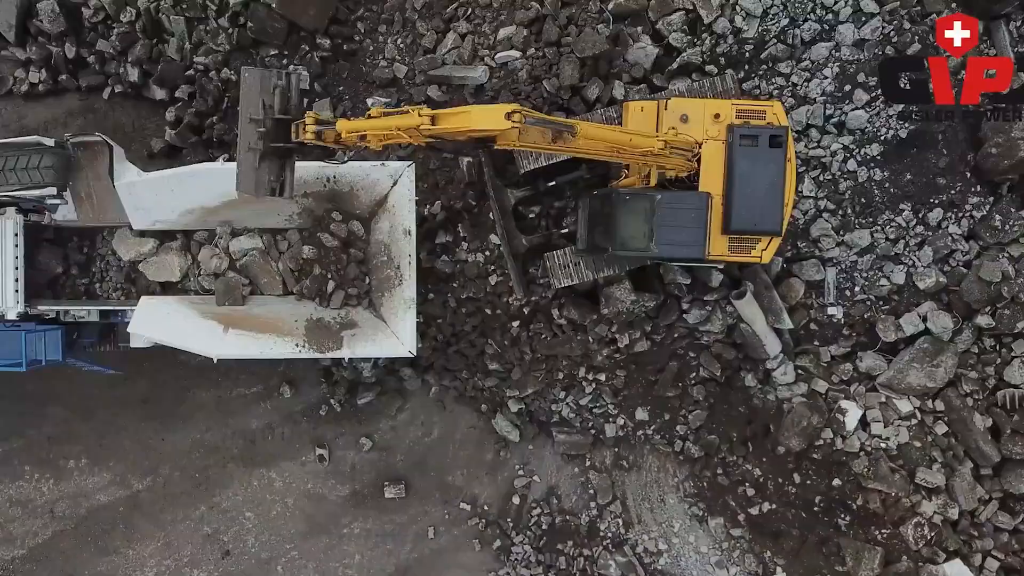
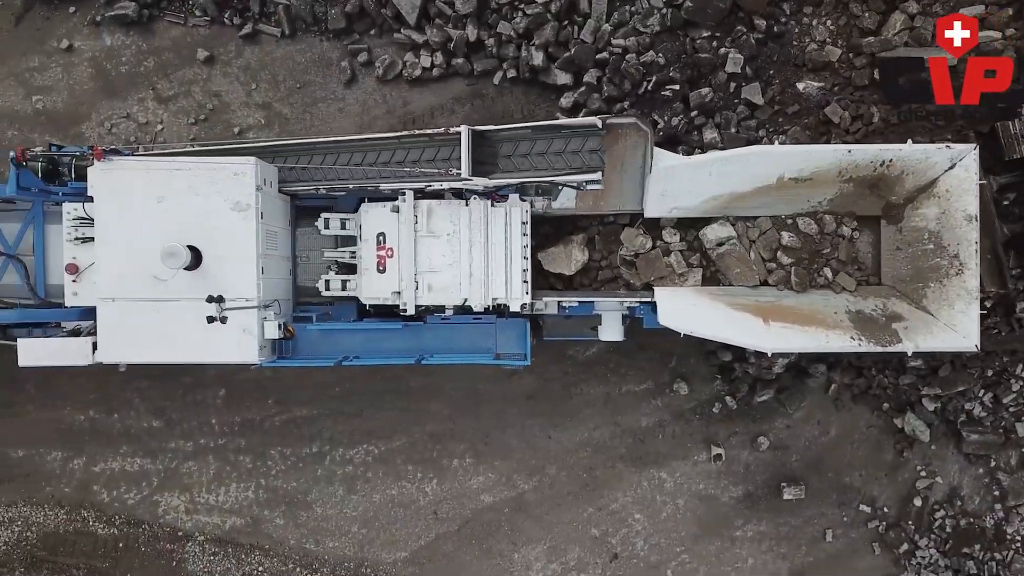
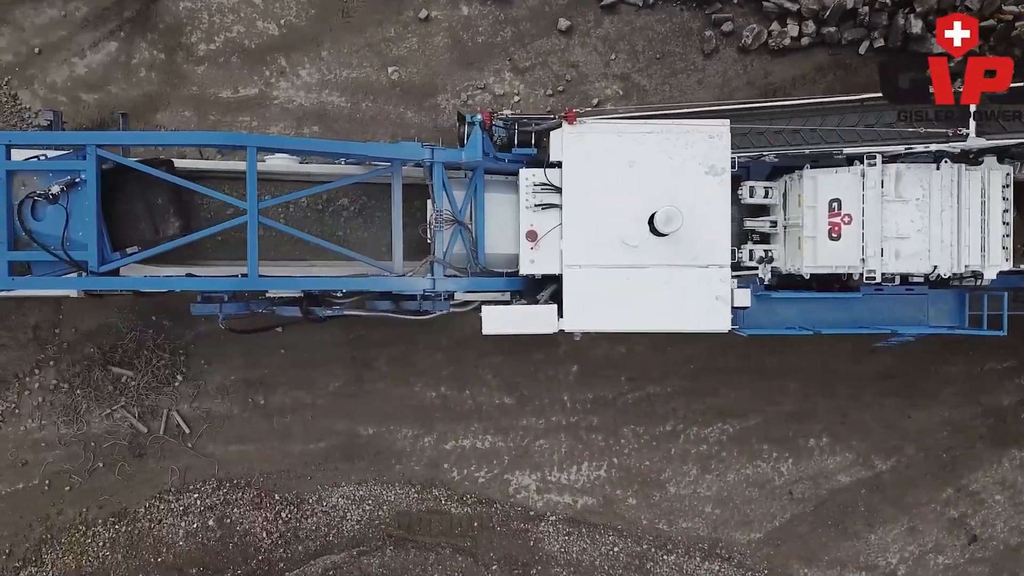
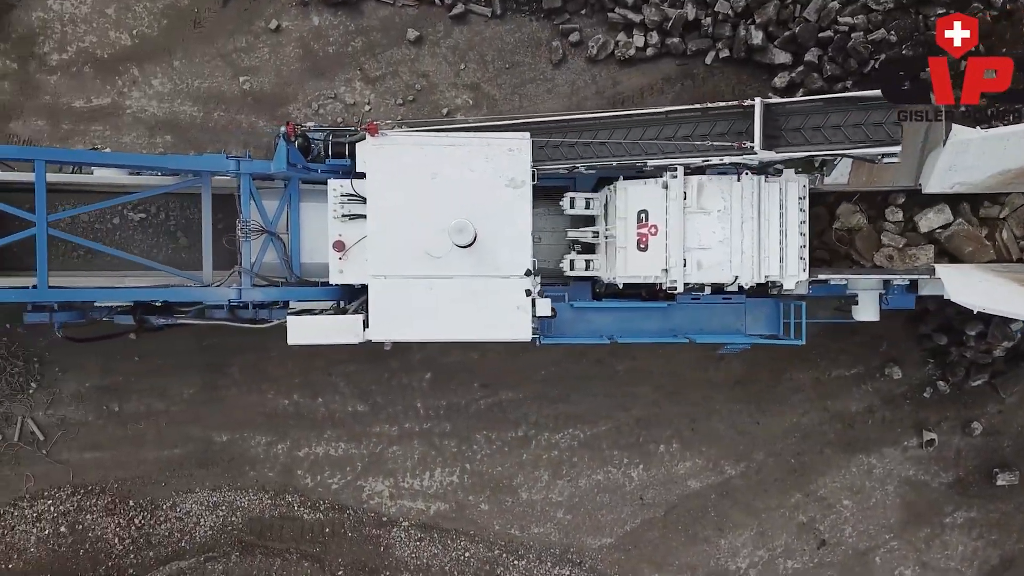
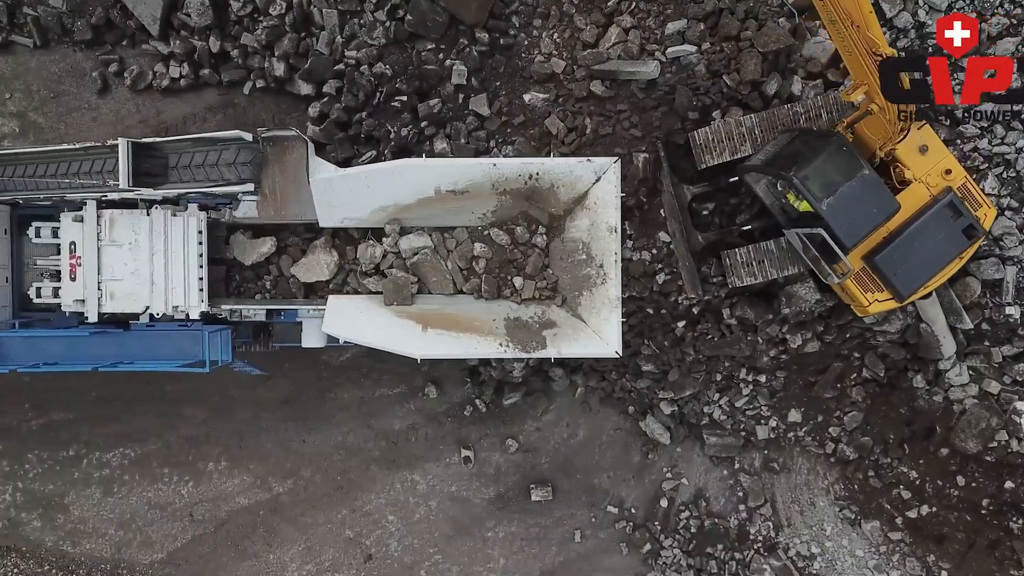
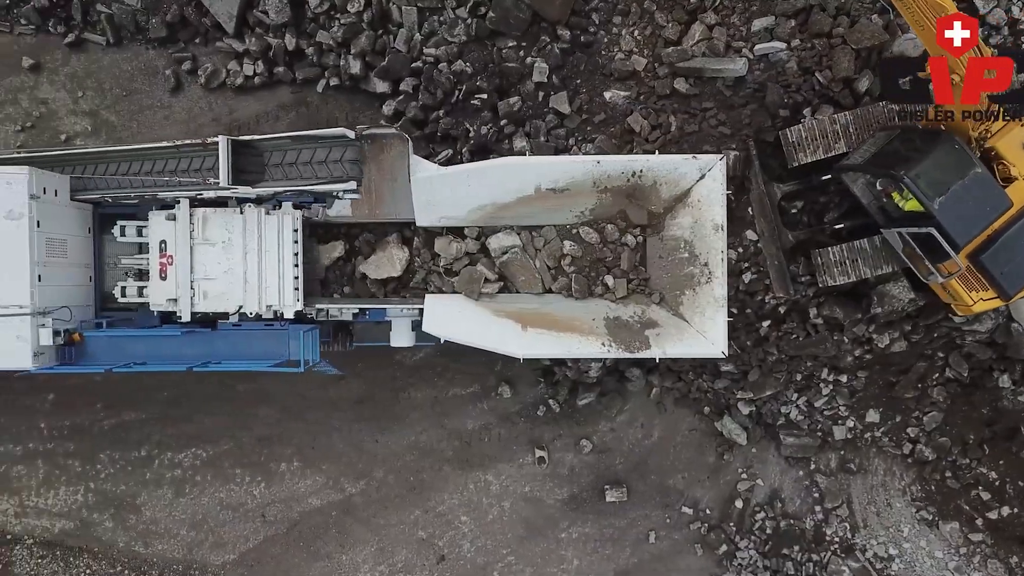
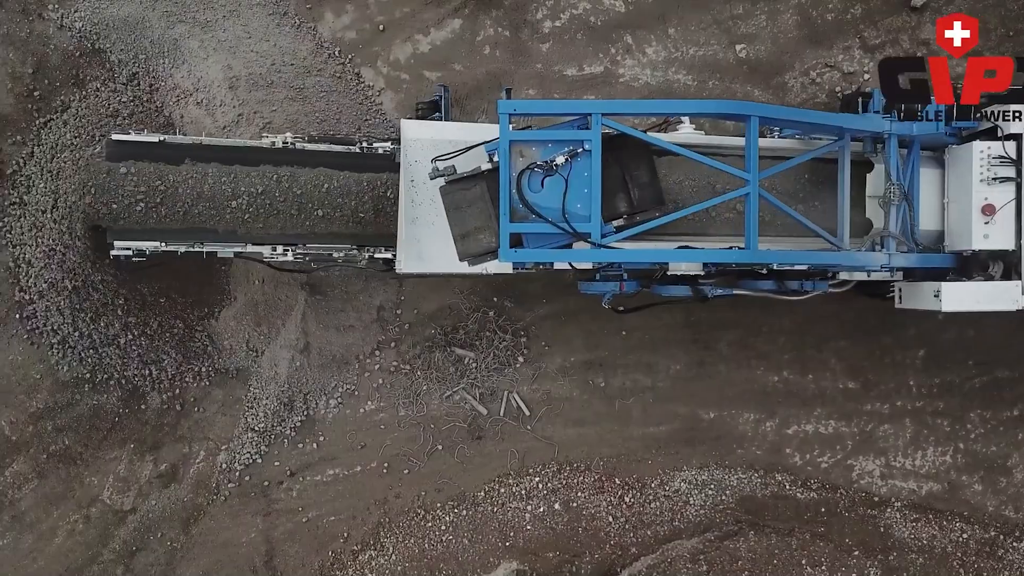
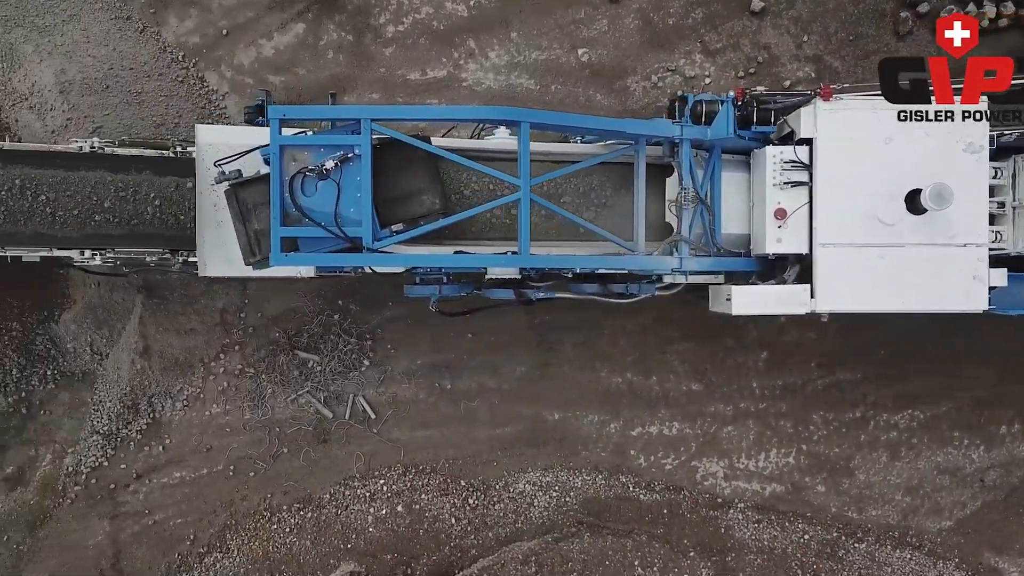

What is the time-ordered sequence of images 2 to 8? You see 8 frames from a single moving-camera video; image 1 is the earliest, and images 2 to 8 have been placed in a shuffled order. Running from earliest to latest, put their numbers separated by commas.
5, 6, 2, 4, 3, 8, 7
